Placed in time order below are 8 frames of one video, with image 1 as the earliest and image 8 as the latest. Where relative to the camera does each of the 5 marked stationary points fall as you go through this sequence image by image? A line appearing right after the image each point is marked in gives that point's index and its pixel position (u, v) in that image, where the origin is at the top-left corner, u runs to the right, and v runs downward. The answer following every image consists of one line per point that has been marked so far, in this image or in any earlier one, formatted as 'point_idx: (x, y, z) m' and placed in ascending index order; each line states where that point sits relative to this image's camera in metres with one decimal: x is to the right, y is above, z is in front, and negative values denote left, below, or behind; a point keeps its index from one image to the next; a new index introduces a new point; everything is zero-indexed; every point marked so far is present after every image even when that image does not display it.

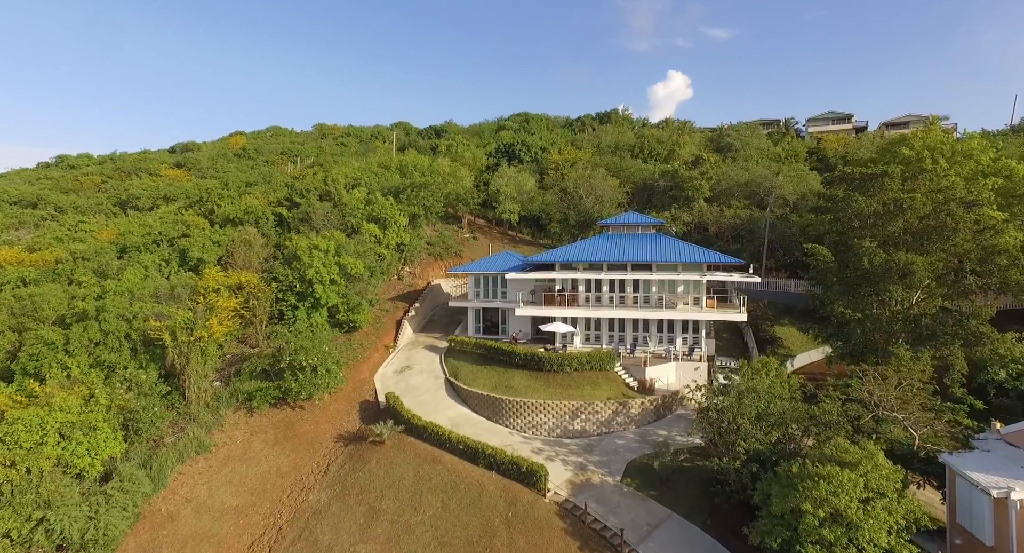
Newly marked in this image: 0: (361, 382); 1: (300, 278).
0: (-5.2, -3.7, +18.7) m
1: (-7.8, -0.1, +19.9) m
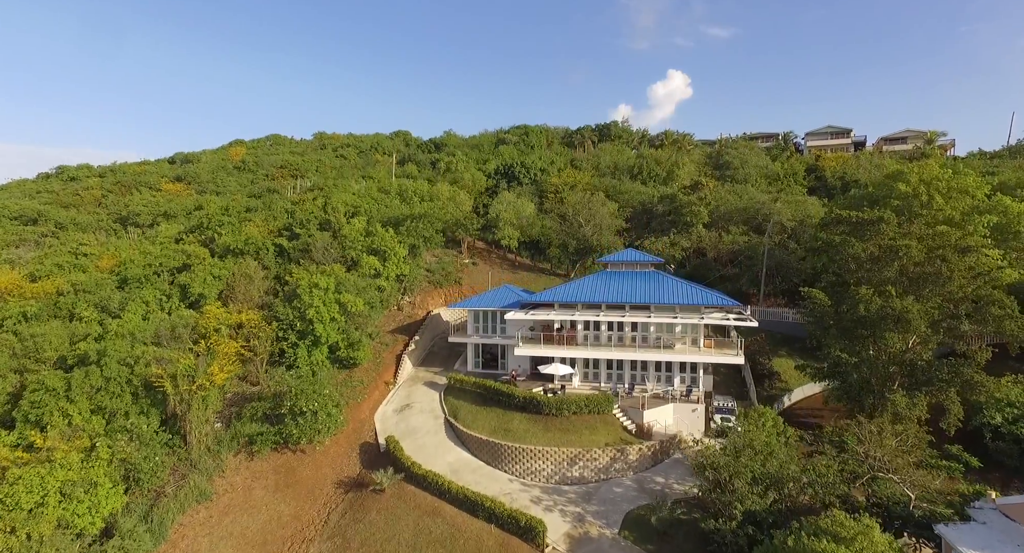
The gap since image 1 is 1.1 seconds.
0: (-5.3, -5.1, +18.8) m
1: (-7.8, -1.5, +20.0) m
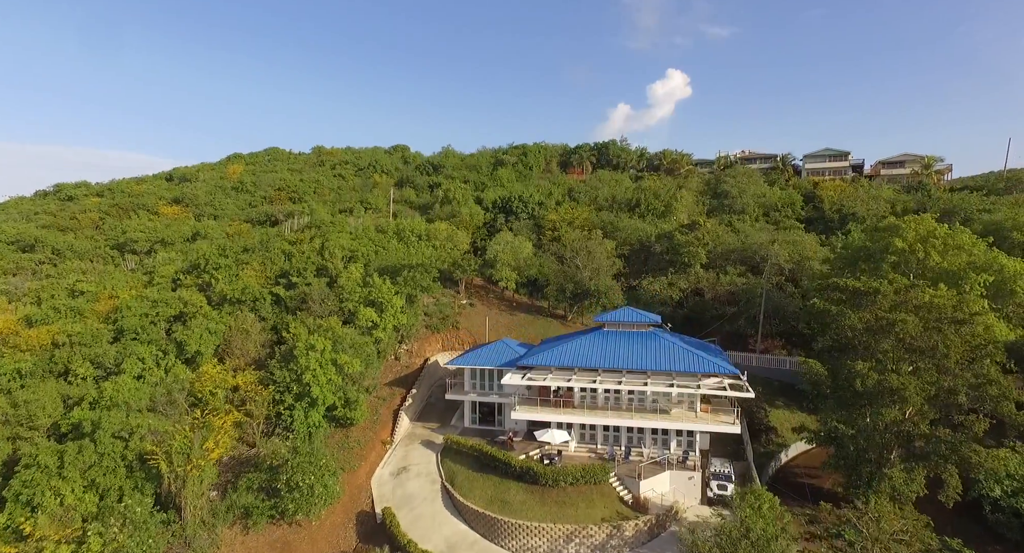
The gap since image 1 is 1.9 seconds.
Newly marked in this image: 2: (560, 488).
0: (-5.4, -7.4, +18.8) m
1: (-8.0, -3.8, +19.9) m
2: (+1.5, -6.7, +17.1) m
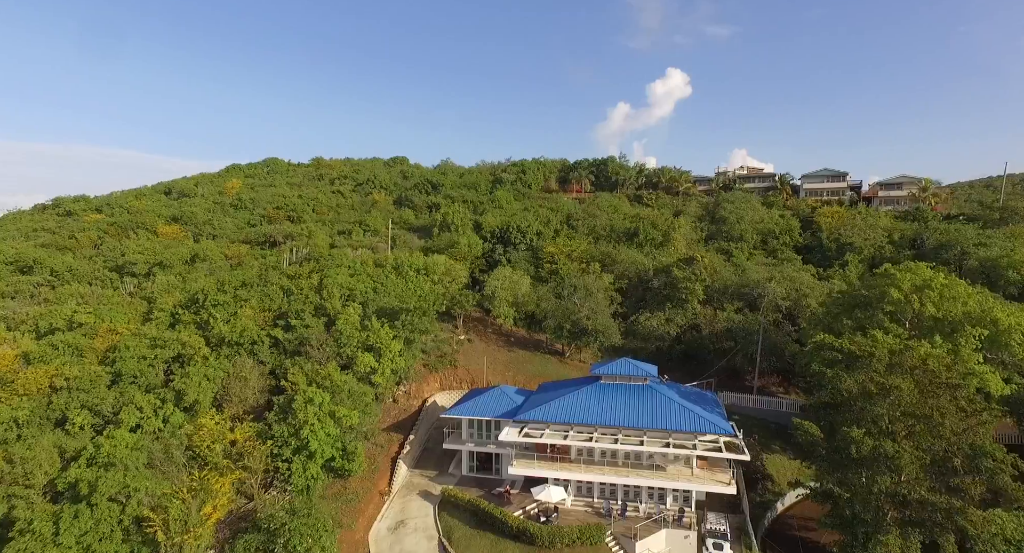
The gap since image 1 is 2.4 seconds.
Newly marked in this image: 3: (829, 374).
0: (-5.5, -9.3, +18.8) m
1: (-8.1, -5.7, +20.0) m
2: (+1.4, -8.7, +17.2) m
3: (+10.8, -3.3, +18.4) m
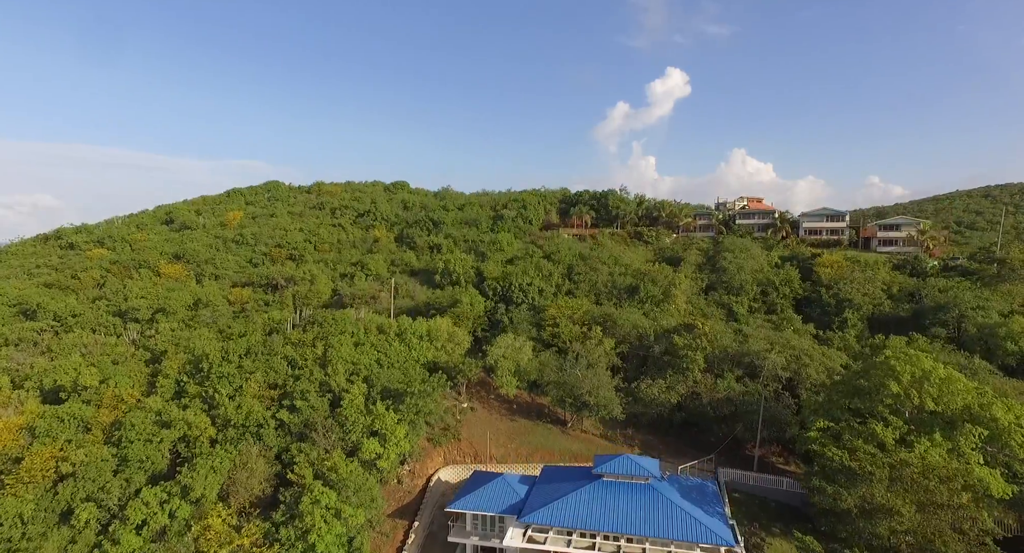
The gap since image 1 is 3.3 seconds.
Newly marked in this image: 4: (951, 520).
0: (-5.3, -13.2, +19.0) m
1: (-7.9, -9.6, +20.2) m
2: (+1.6, -12.5, +17.4) m
3: (+11.0, -7.1, +18.7) m
4: (+13.7, -7.5, +17.0) m
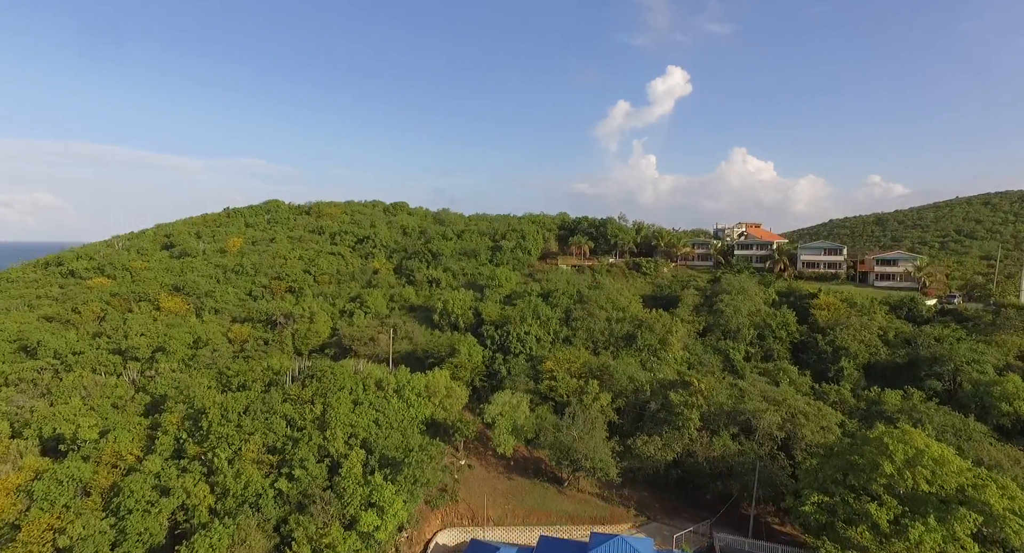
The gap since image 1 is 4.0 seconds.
0: (-5.5, -16.5, +19.1) m
1: (-8.1, -12.9, +20.3) m
2: (+1.4, -15.8, +17.5) m
3: (+10.8, -10.4, +18.8) m
4: (+13.6, -10.7, +17.1) m
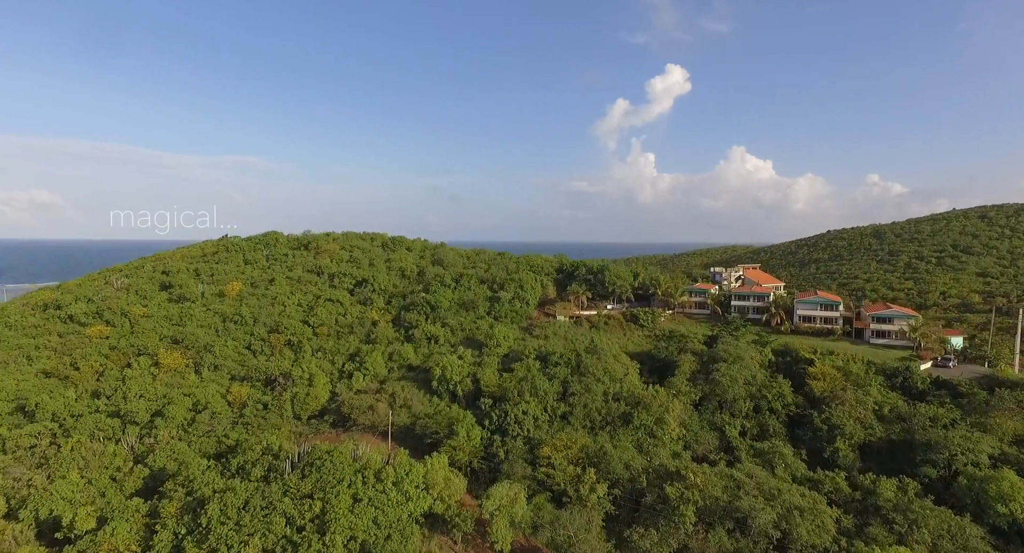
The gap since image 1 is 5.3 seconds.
0: (-5.6, -21.9, +19.2) m
1: (-8.2, -18.3, +20.4) m
2: (+1.3, -21.2, +17.6) m
3: (+10.7, -15.8, +19.0) m
4: (+13.5, -16.1, +17.3) m
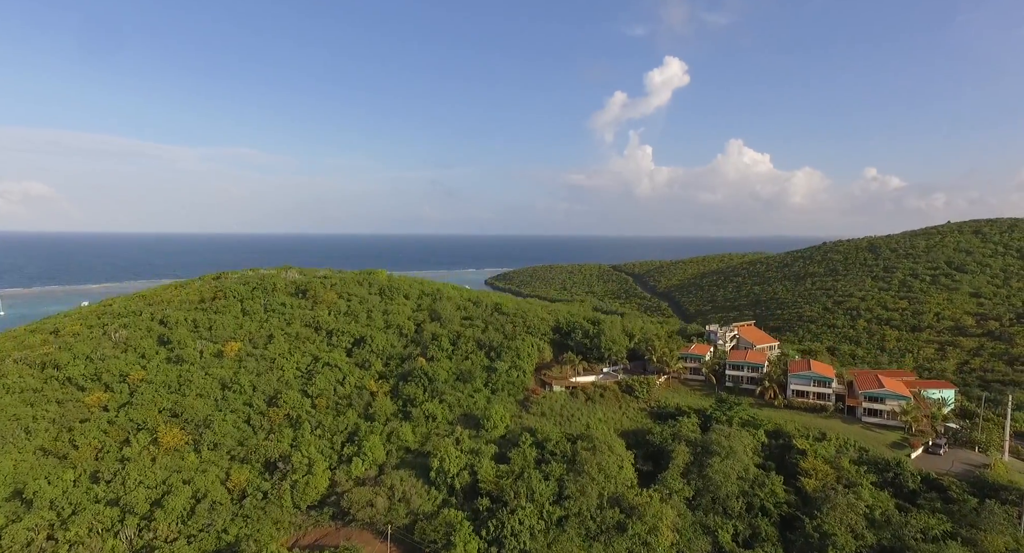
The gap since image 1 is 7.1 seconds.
0: (-5.7, -29.7, +19.6) m
1: (-8.3, -26.2, +20.9) m
2: (+1.2, -29.0, +18.1) m
3: (+10.5, -23.7, +19.6) m
4: (+13.3, -24.0, +17.9) m
